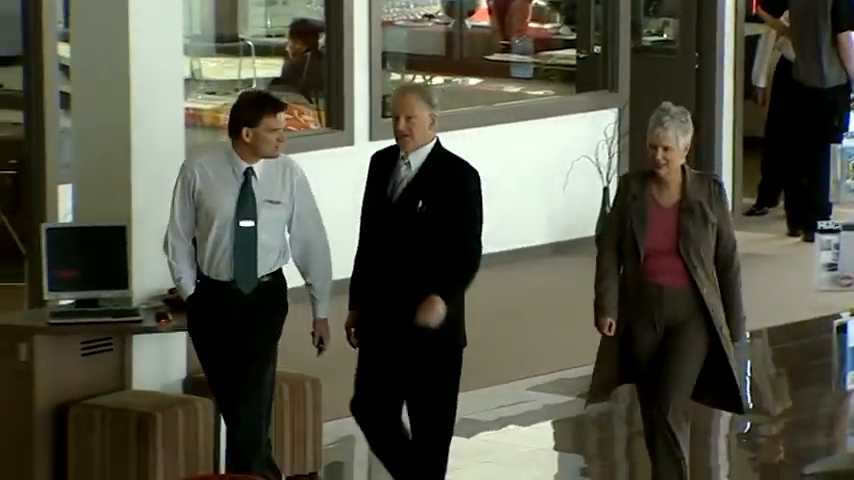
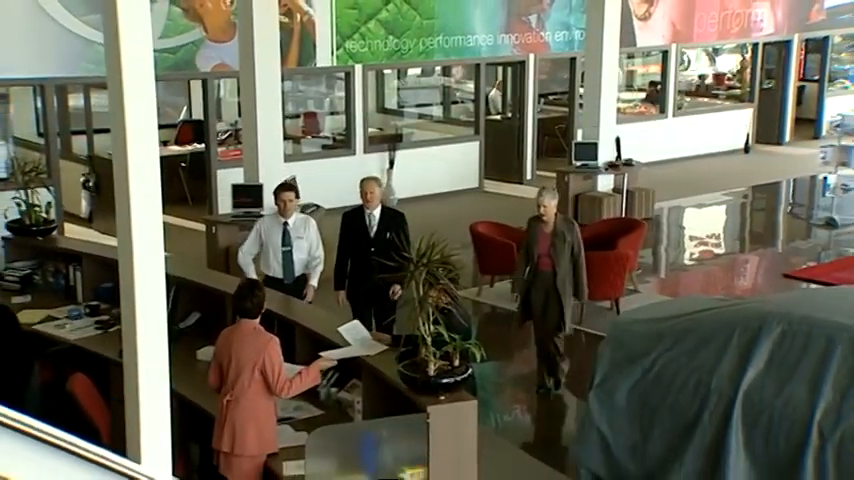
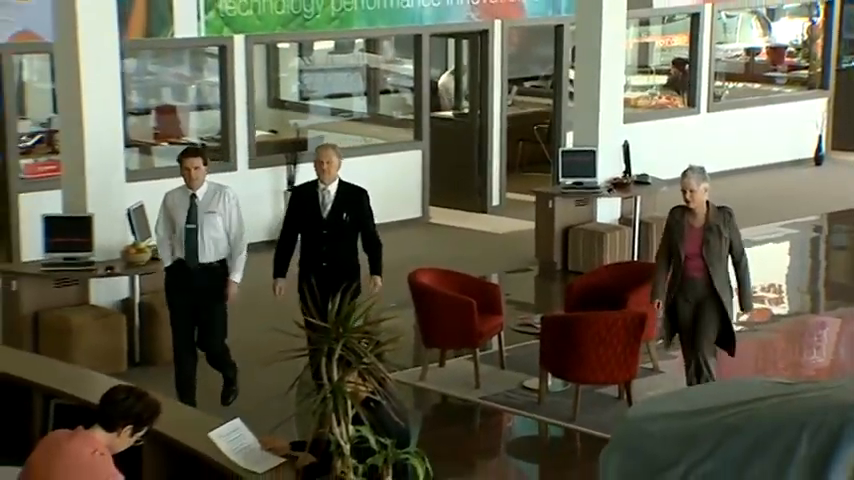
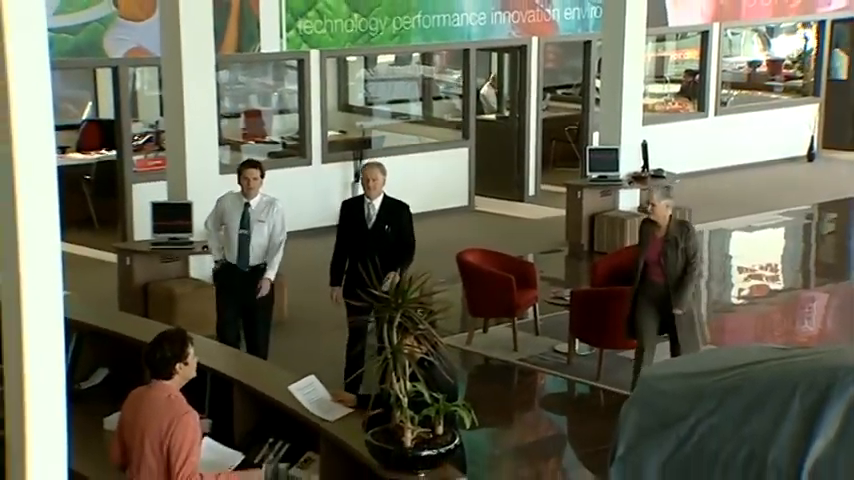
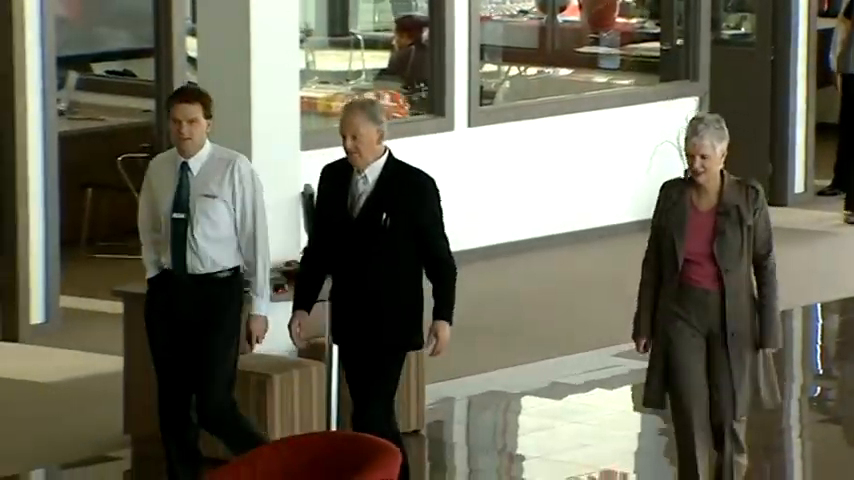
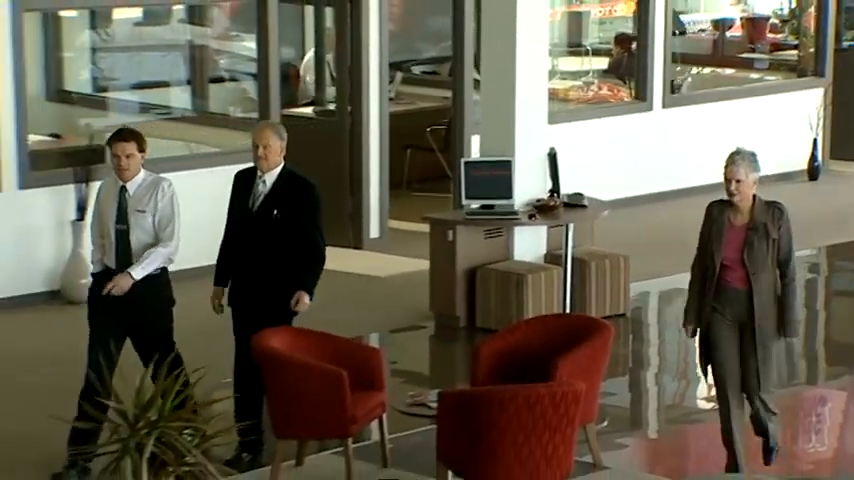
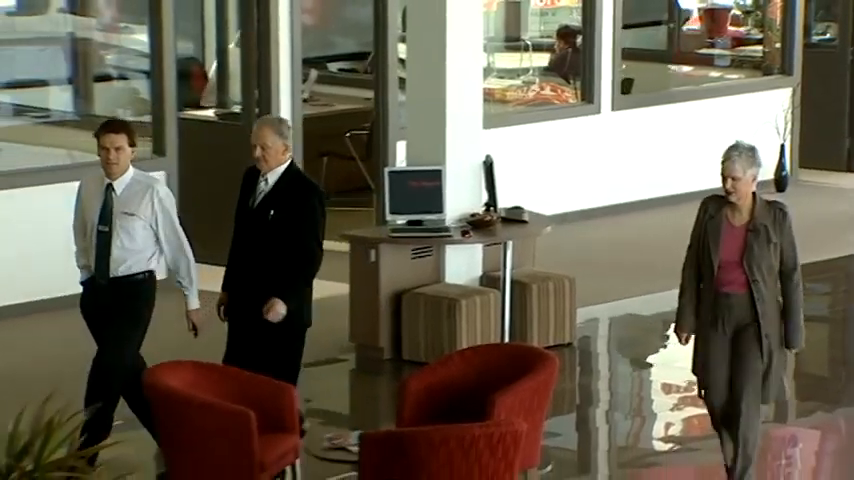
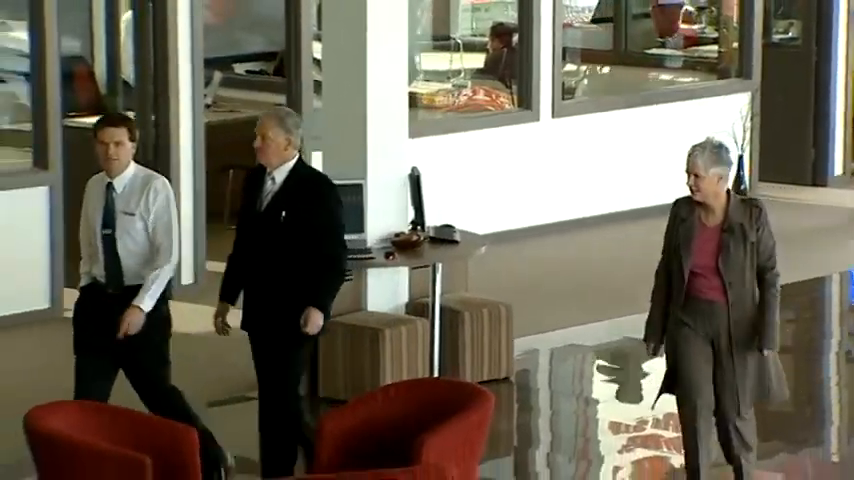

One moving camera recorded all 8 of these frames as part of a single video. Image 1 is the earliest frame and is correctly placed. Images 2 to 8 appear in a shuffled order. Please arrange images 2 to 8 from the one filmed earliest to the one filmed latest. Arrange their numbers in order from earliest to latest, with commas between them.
5, 8, 7, 6, 3, 4, 2
